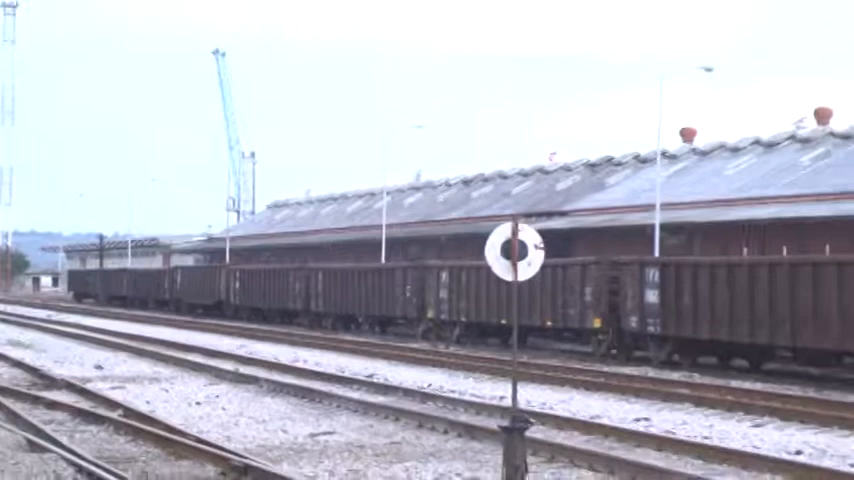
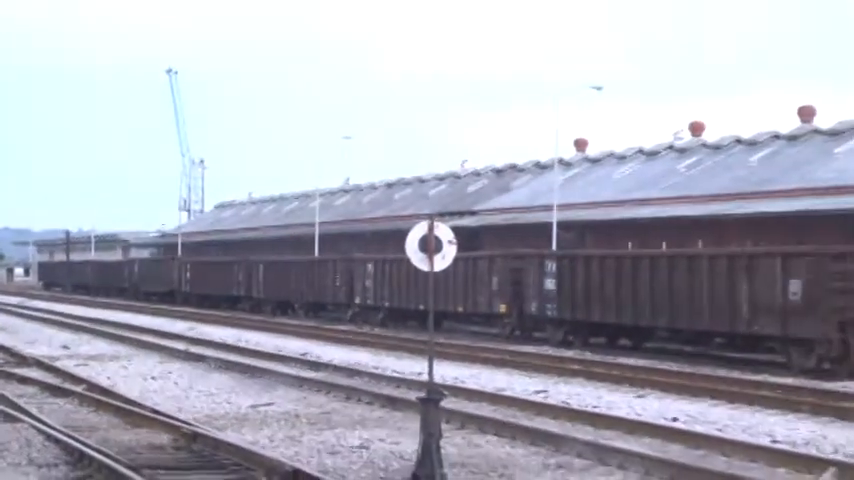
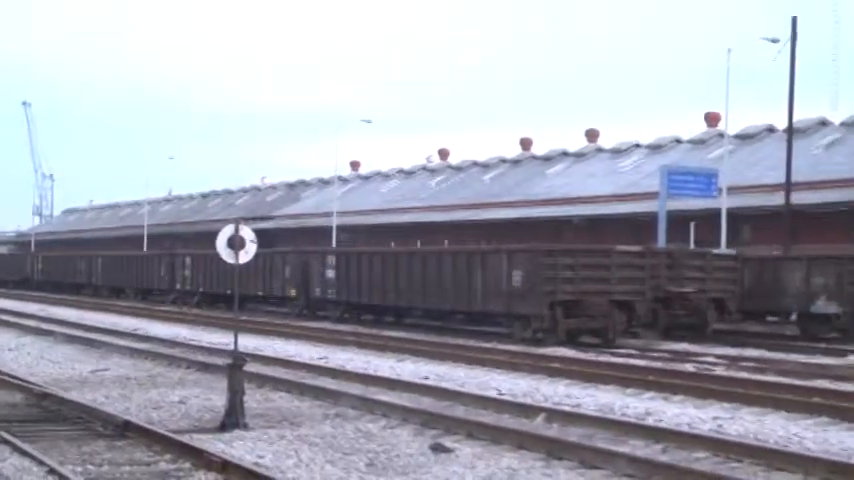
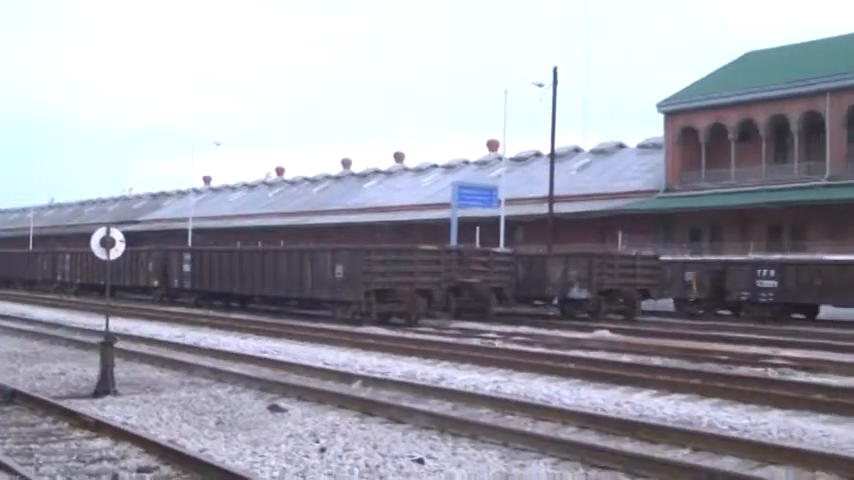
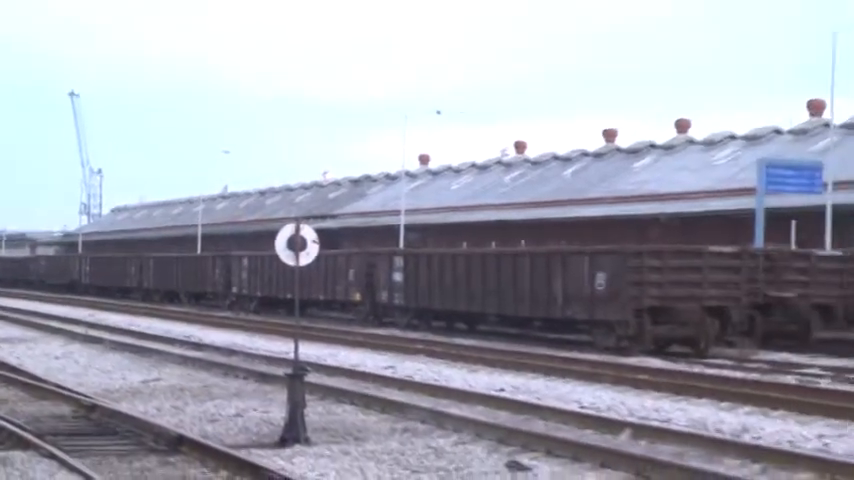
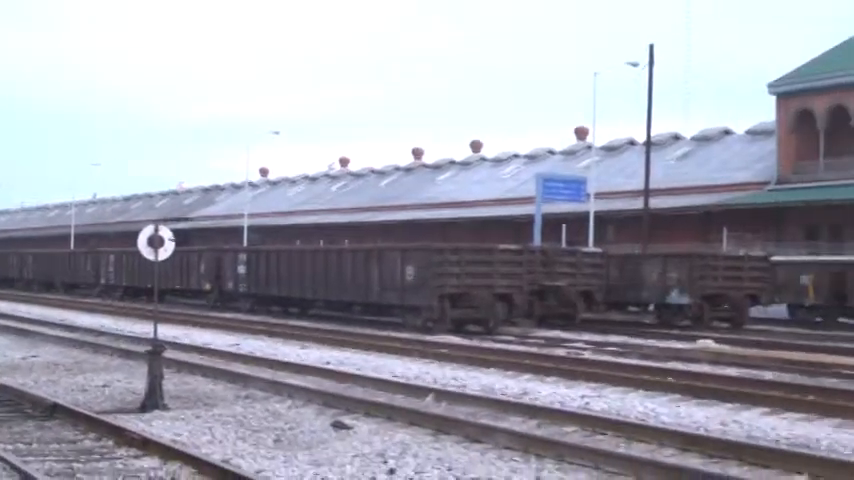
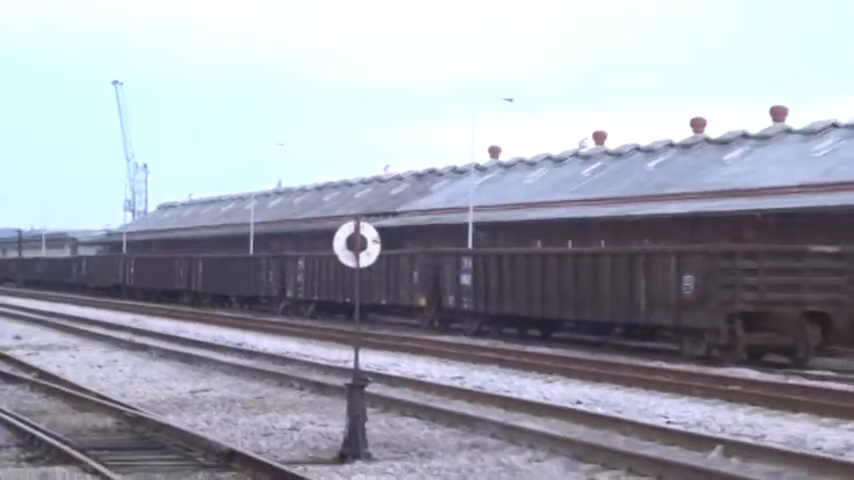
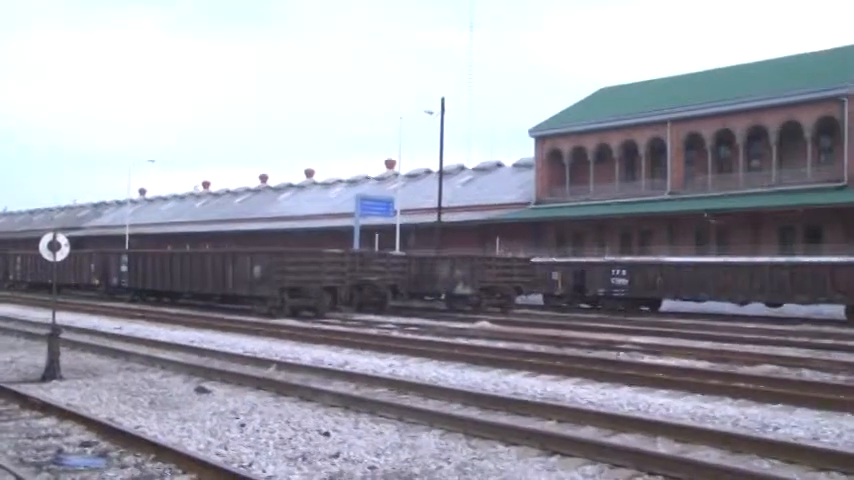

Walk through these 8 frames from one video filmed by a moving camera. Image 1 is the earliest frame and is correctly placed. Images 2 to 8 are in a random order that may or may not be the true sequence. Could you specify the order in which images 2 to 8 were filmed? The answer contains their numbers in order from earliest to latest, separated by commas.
2, 7, 5, 3, 6, 4, 8
